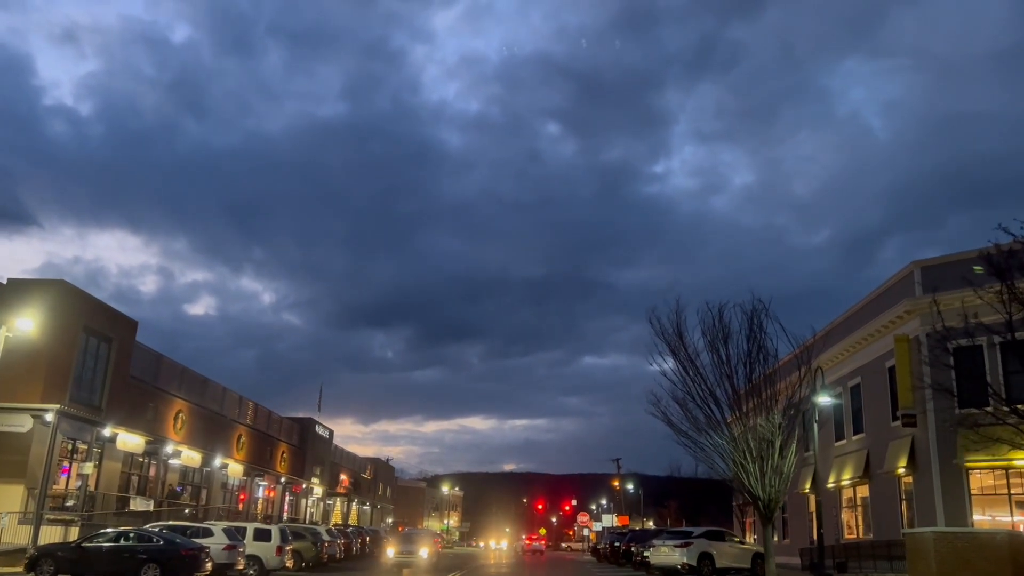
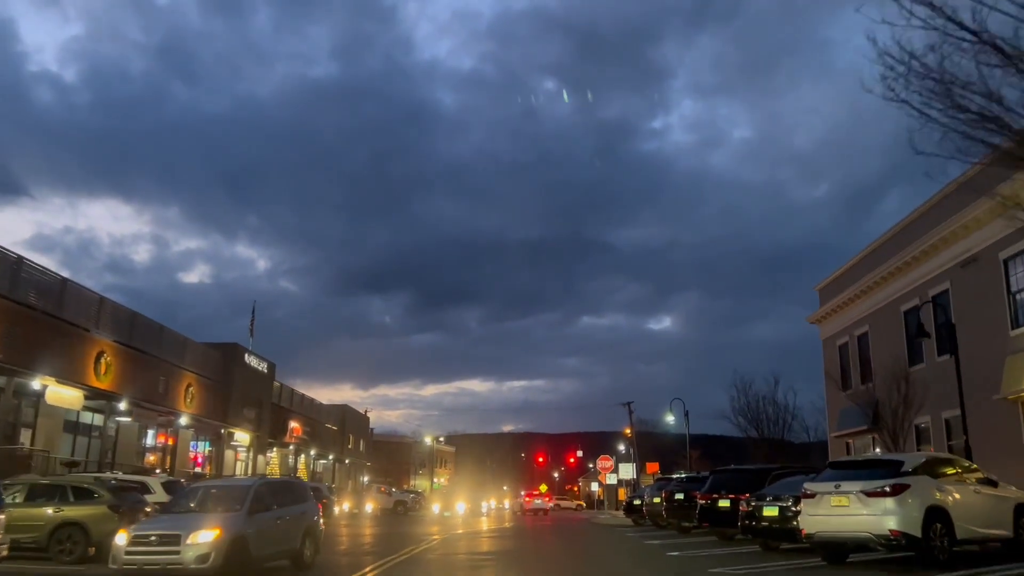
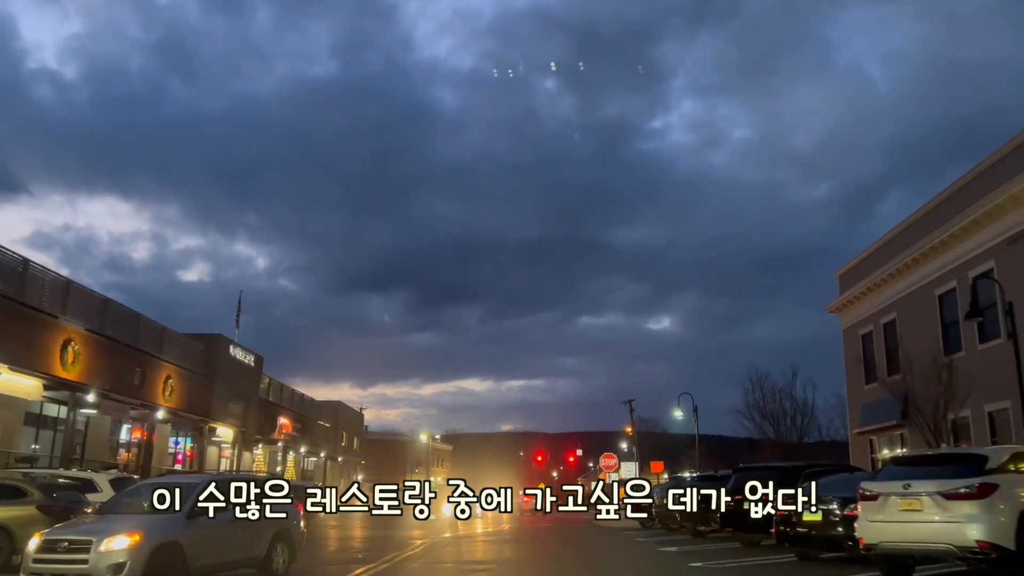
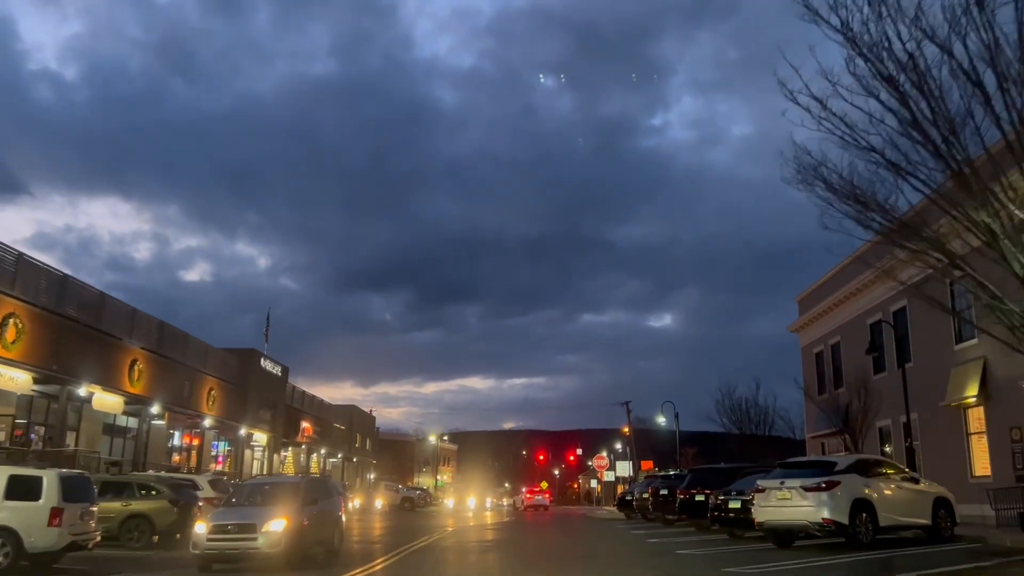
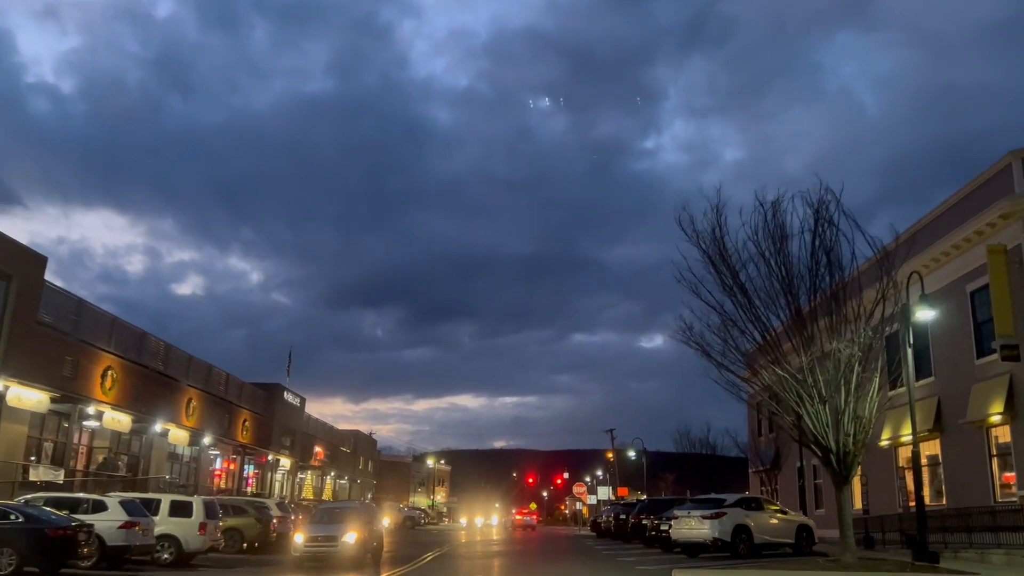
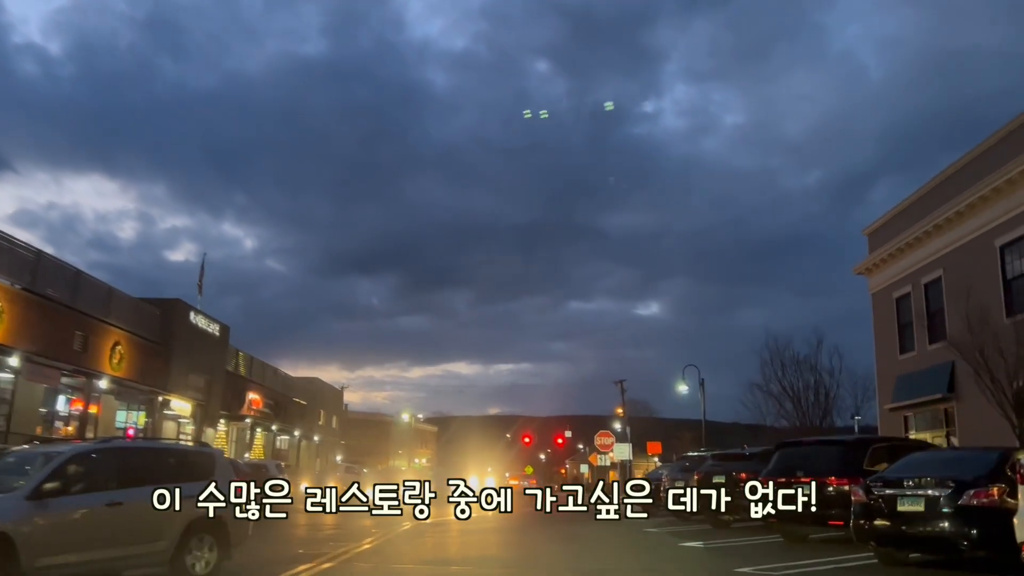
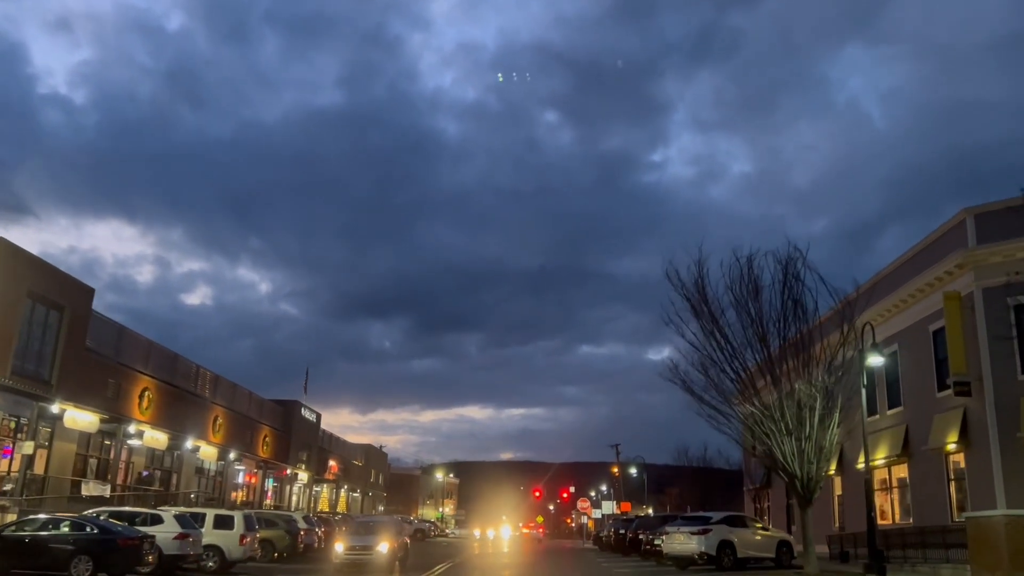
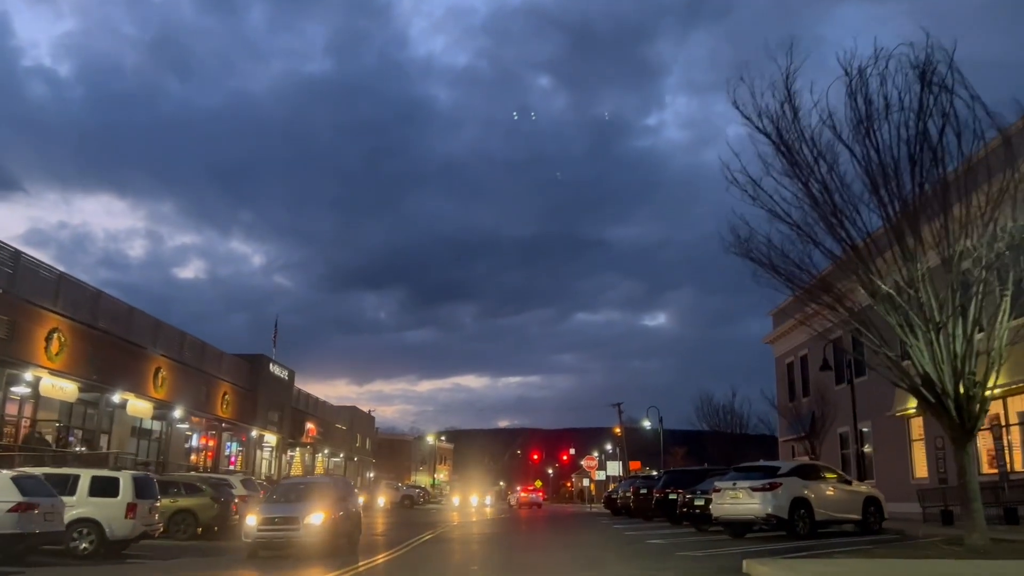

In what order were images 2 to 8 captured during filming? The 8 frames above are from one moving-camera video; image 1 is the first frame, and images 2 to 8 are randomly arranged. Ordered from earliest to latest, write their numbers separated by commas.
7, 5, 8, 4, 2, 3, 6
